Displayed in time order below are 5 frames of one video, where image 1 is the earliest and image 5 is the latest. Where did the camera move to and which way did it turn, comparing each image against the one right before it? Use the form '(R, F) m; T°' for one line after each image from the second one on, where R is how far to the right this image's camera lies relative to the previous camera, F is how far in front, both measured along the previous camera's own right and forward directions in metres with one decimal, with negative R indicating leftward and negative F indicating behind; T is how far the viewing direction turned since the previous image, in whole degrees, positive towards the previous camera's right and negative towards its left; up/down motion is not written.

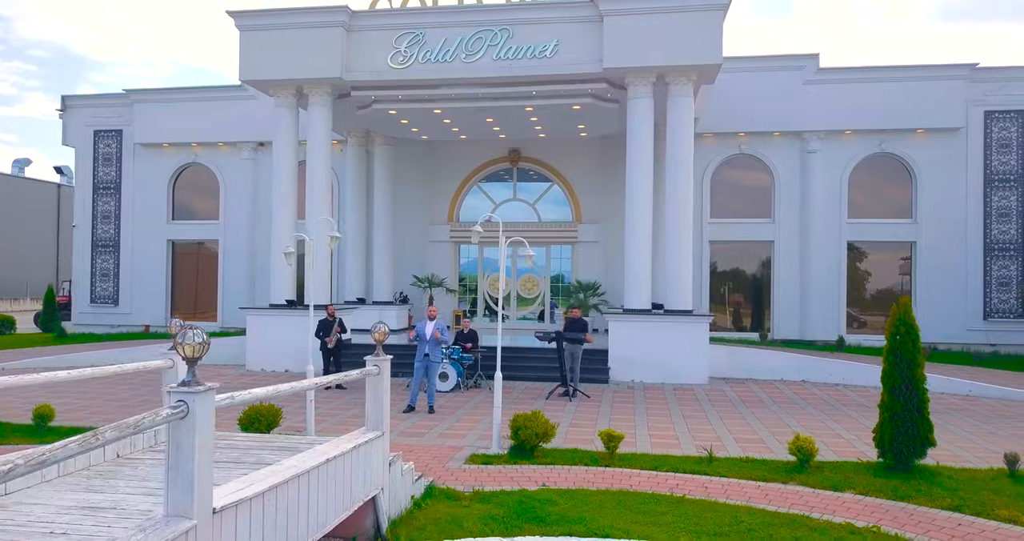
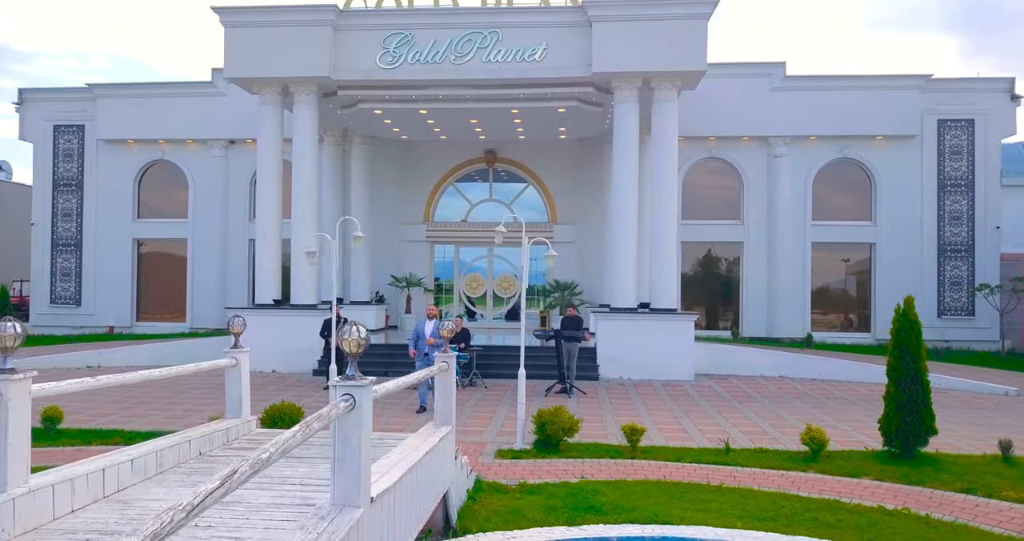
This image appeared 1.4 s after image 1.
(-1.0, -0.2) m; +4°
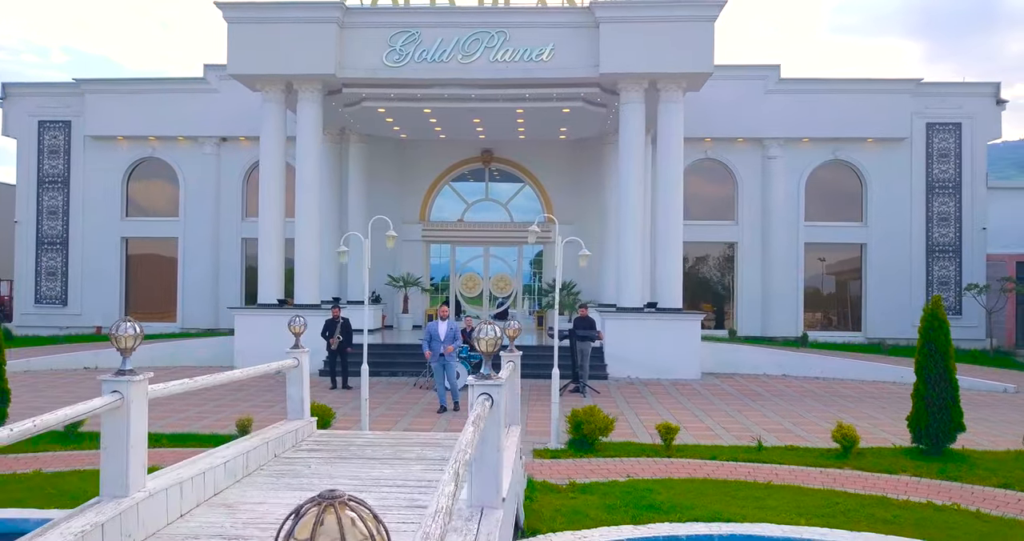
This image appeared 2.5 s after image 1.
(-0.8, 0.0) m; +2°
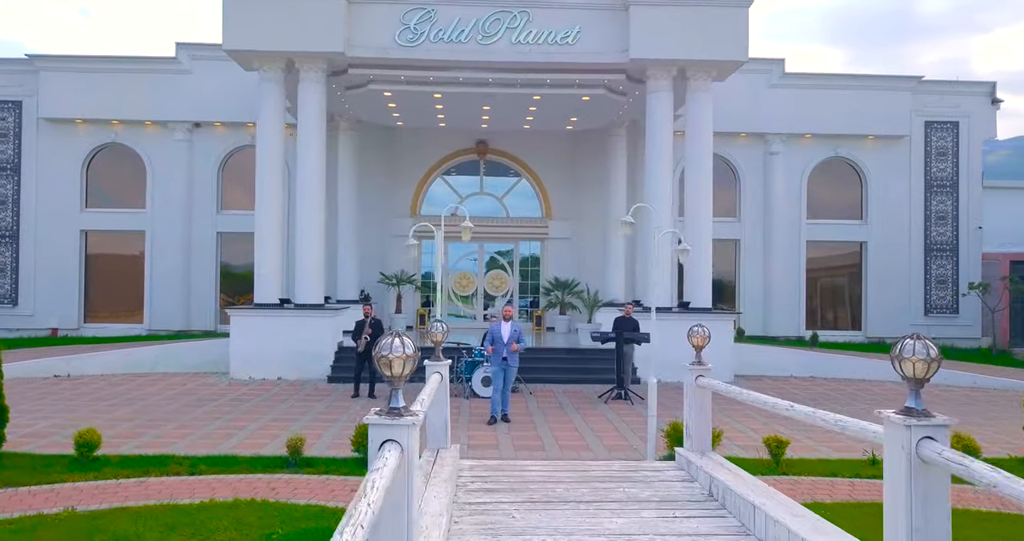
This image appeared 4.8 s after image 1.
(-1.8, +1.2) m; +5°
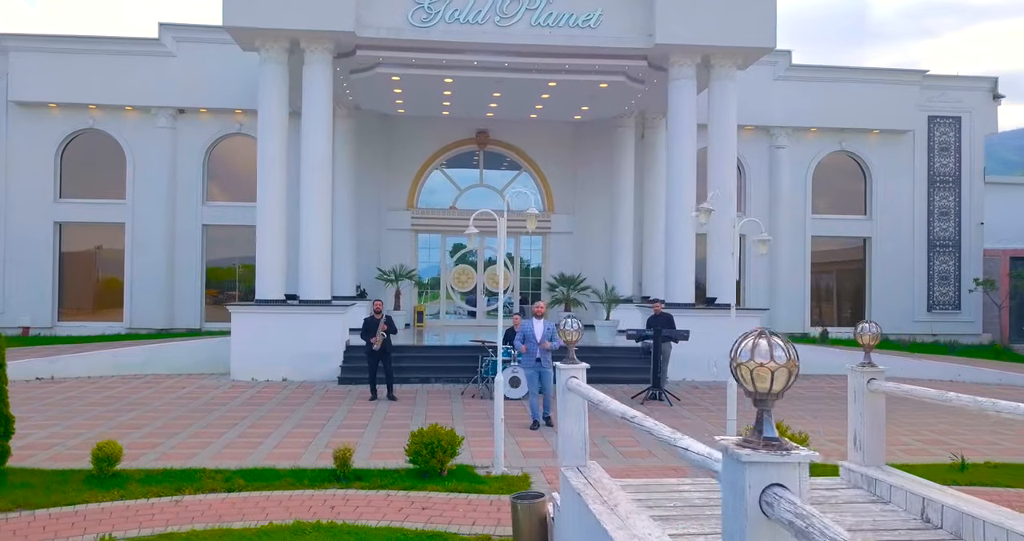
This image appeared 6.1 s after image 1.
(-1.1, +0.8) m; +3°
